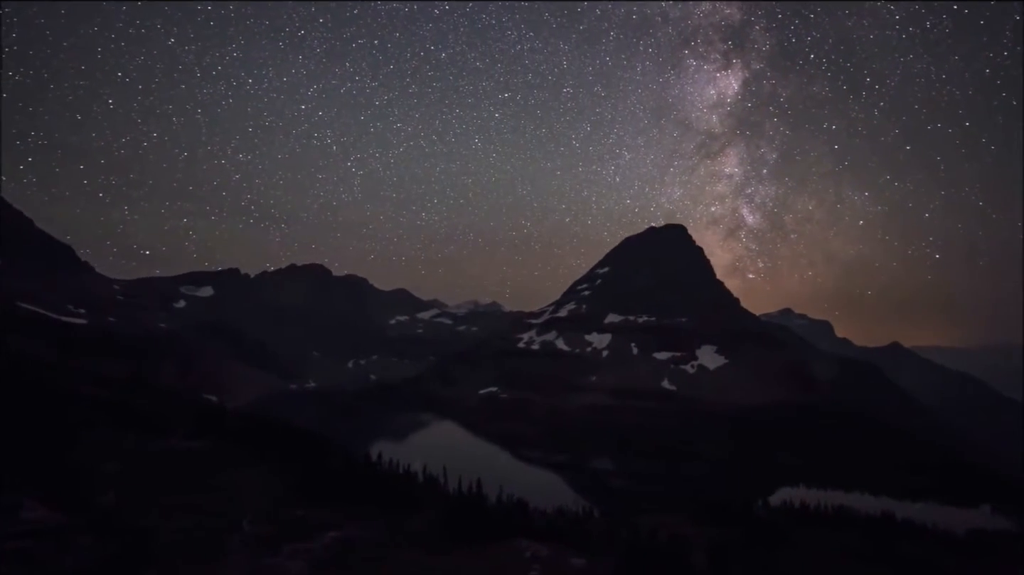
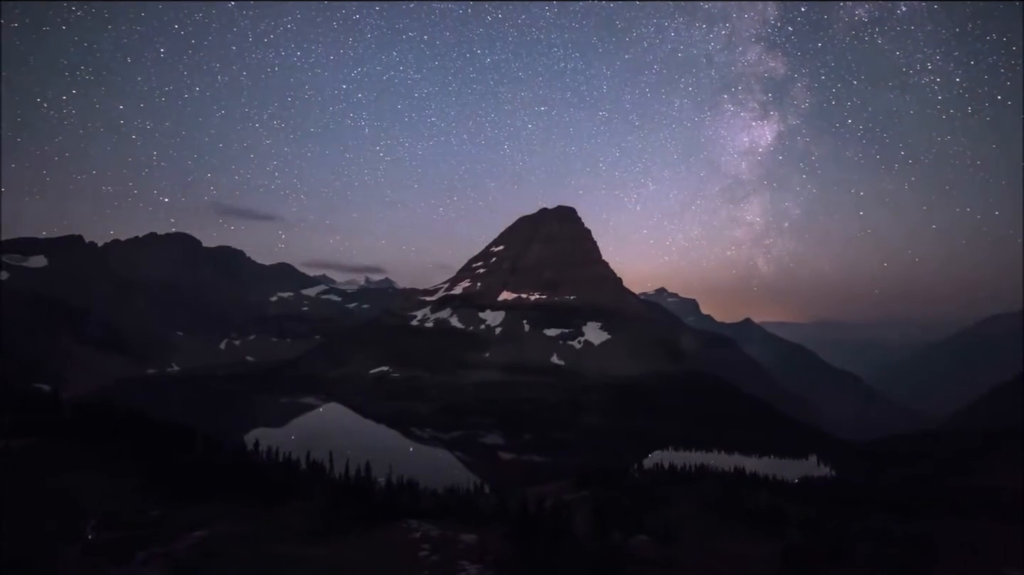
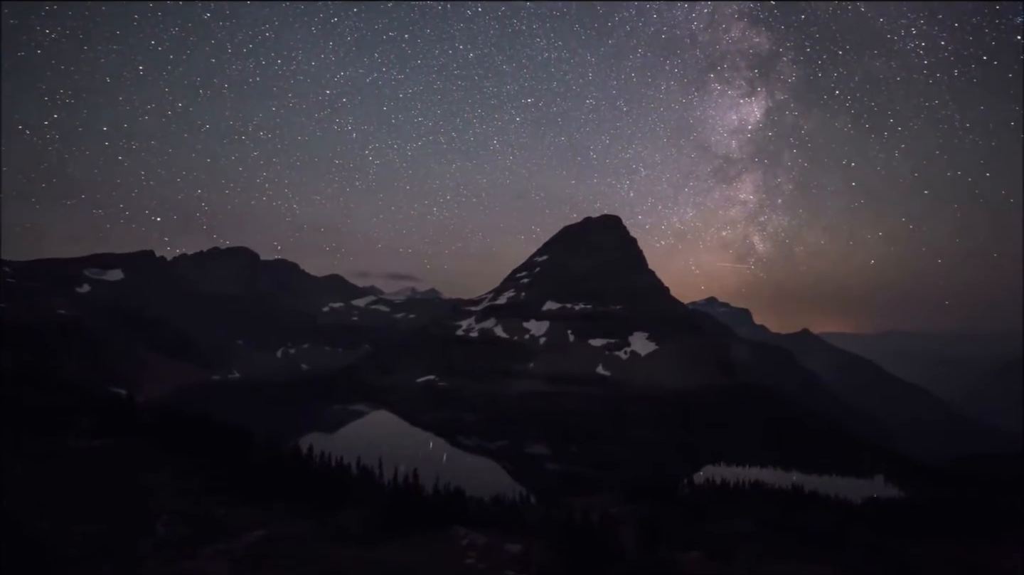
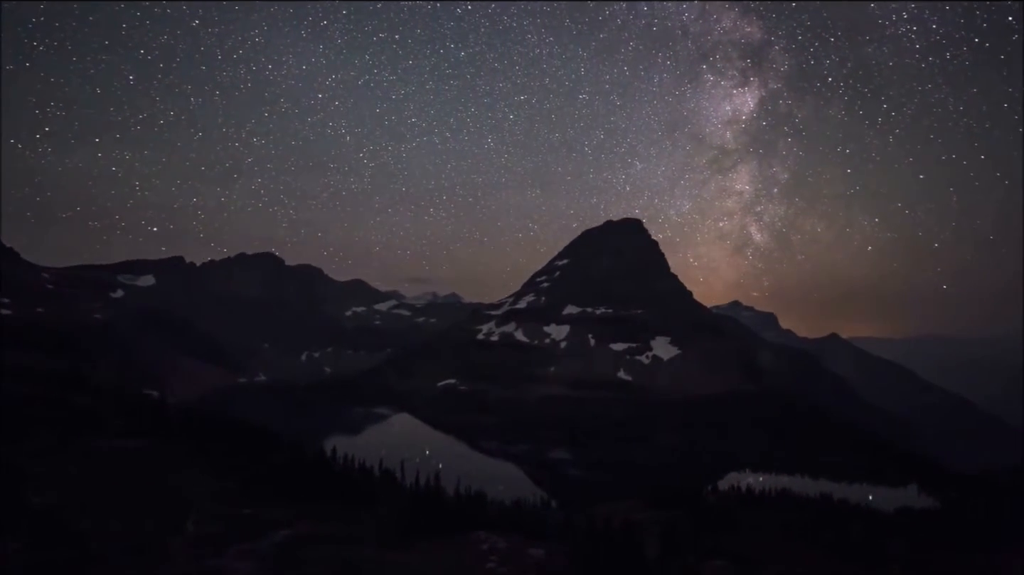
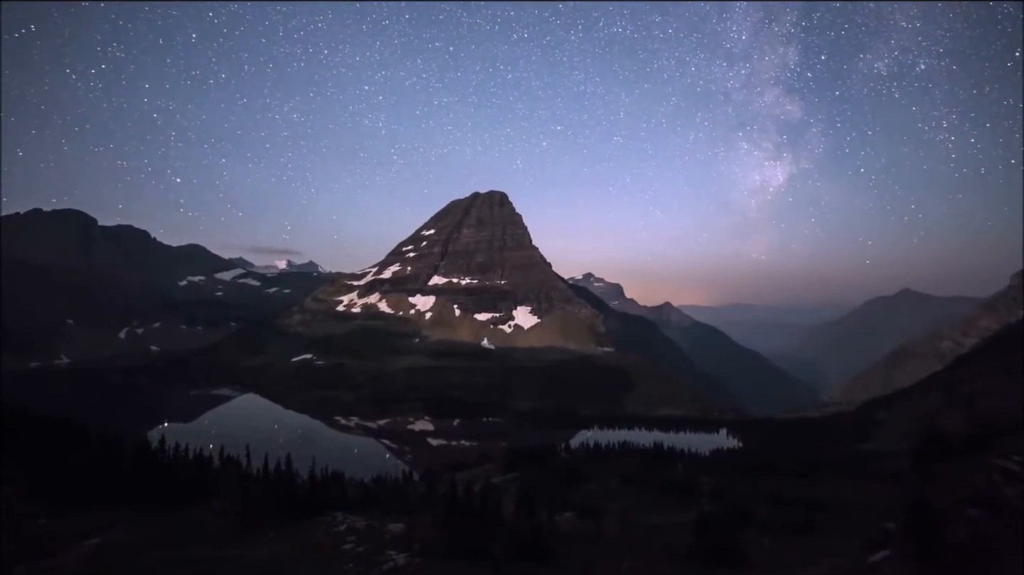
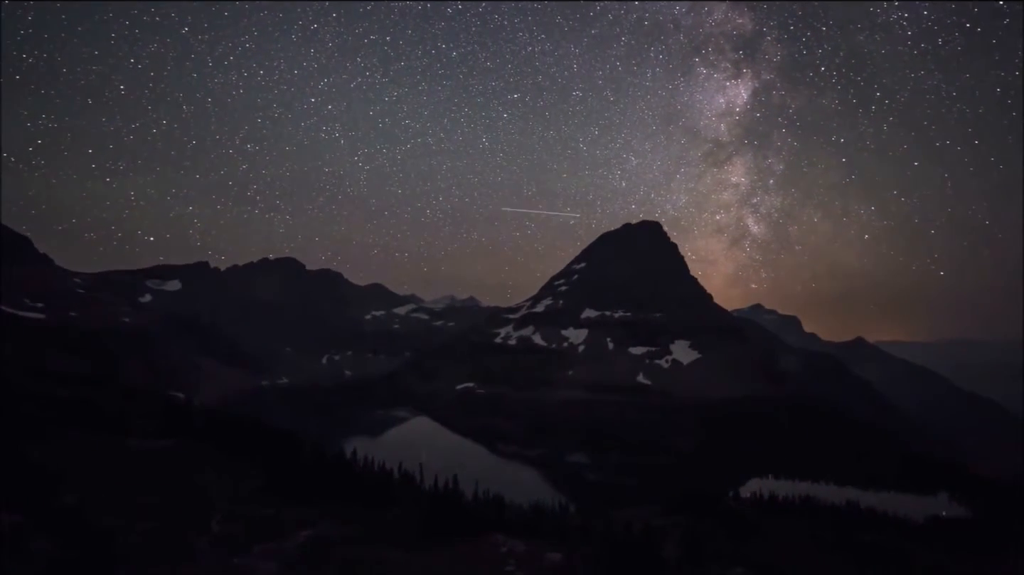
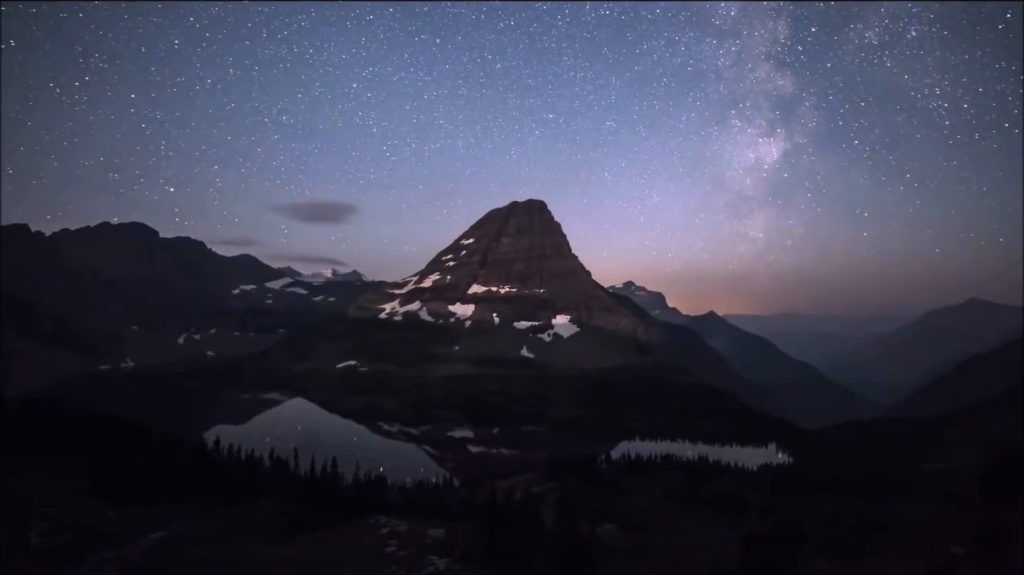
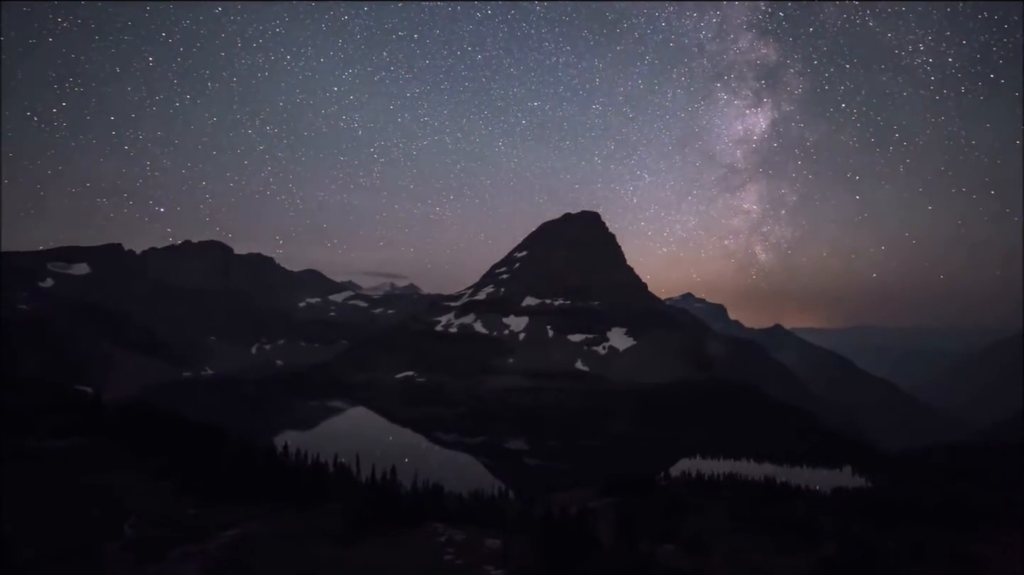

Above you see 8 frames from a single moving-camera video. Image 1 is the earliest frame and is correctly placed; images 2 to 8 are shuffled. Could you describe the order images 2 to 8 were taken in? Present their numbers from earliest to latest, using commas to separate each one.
6, 4, 3, 8, 2, 7, 5
